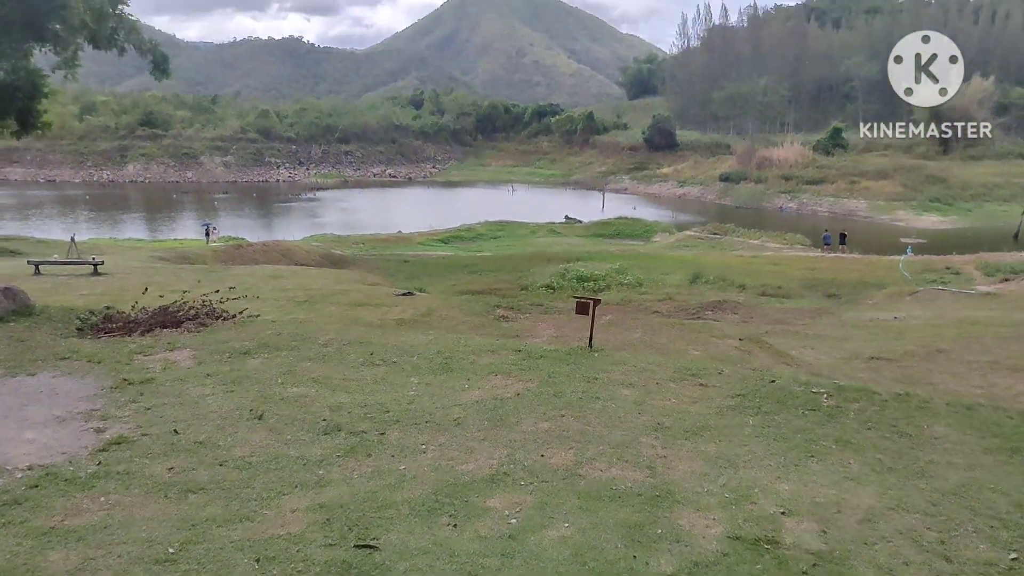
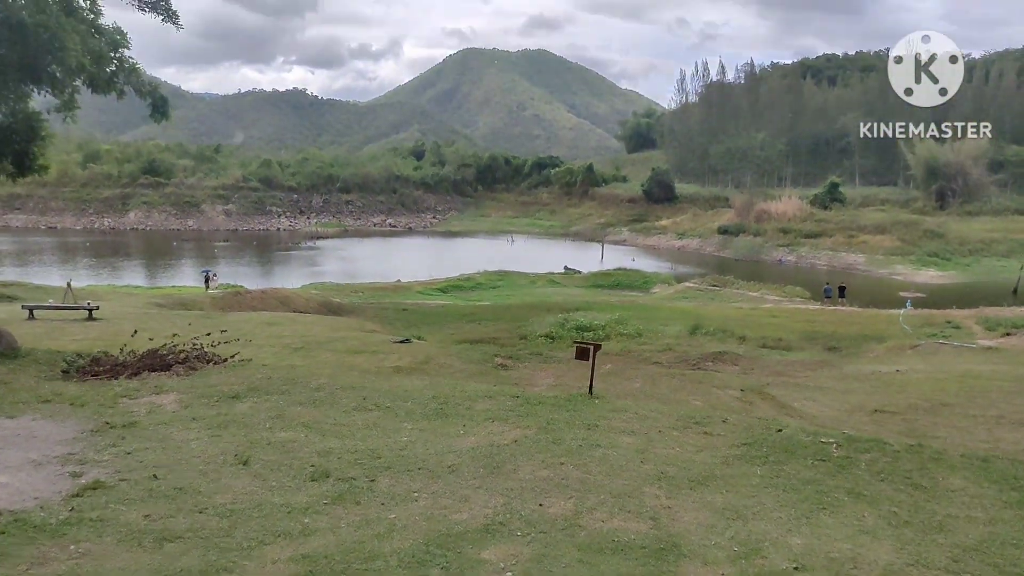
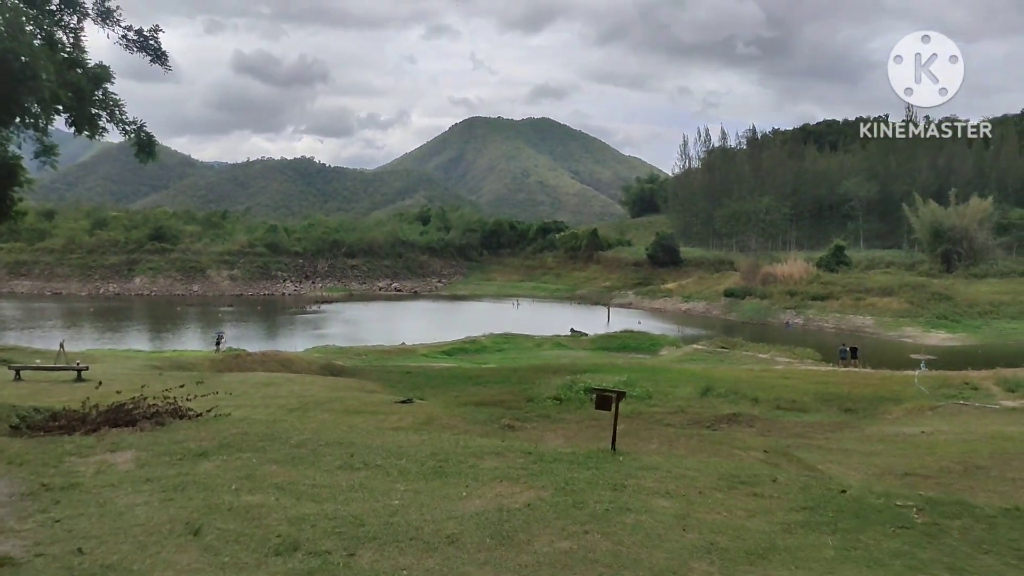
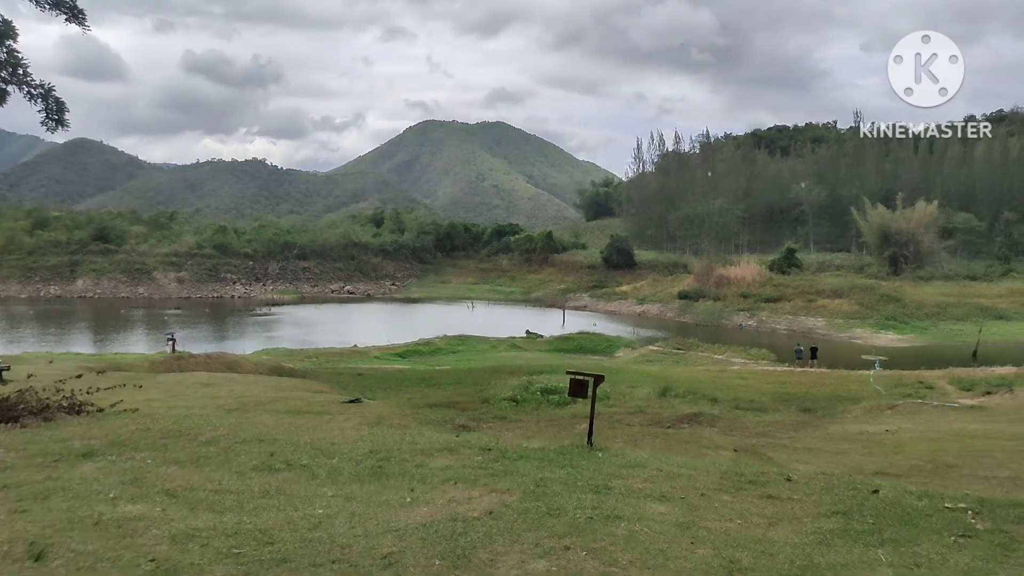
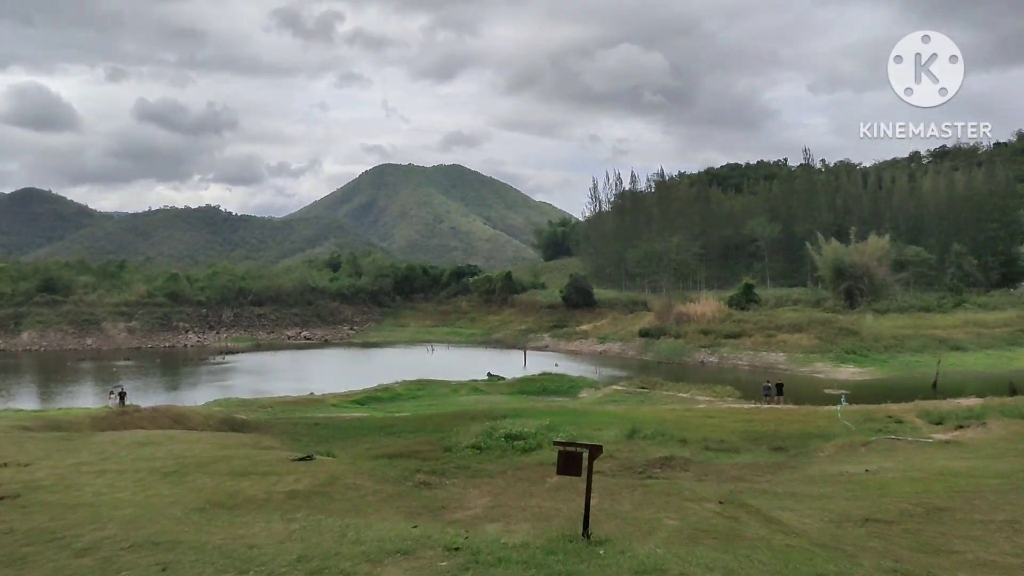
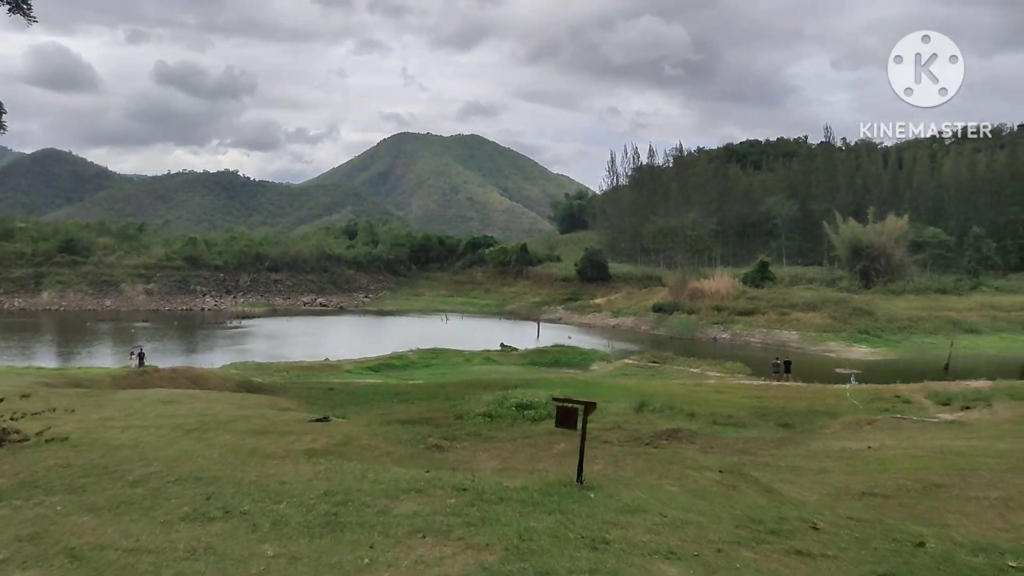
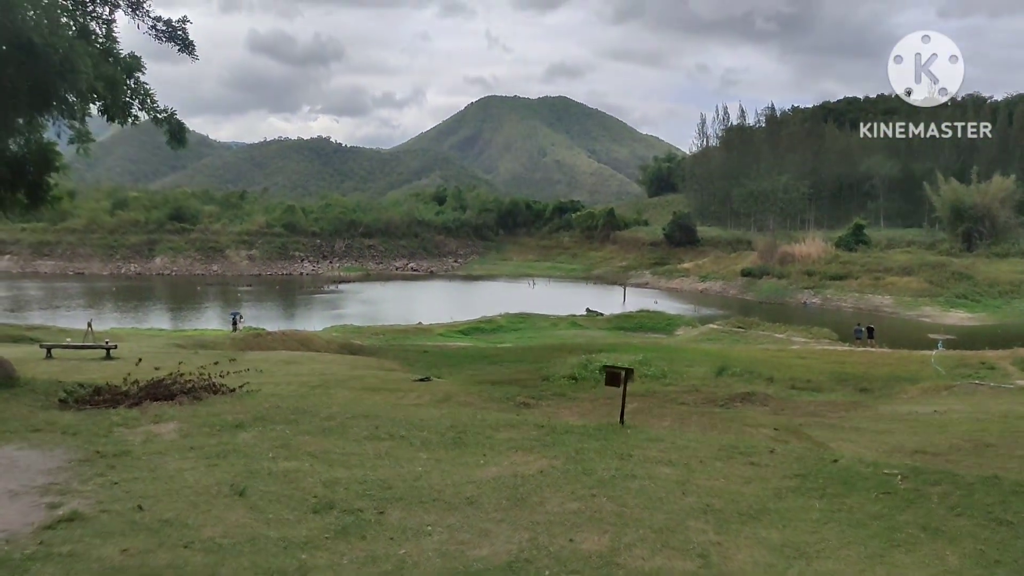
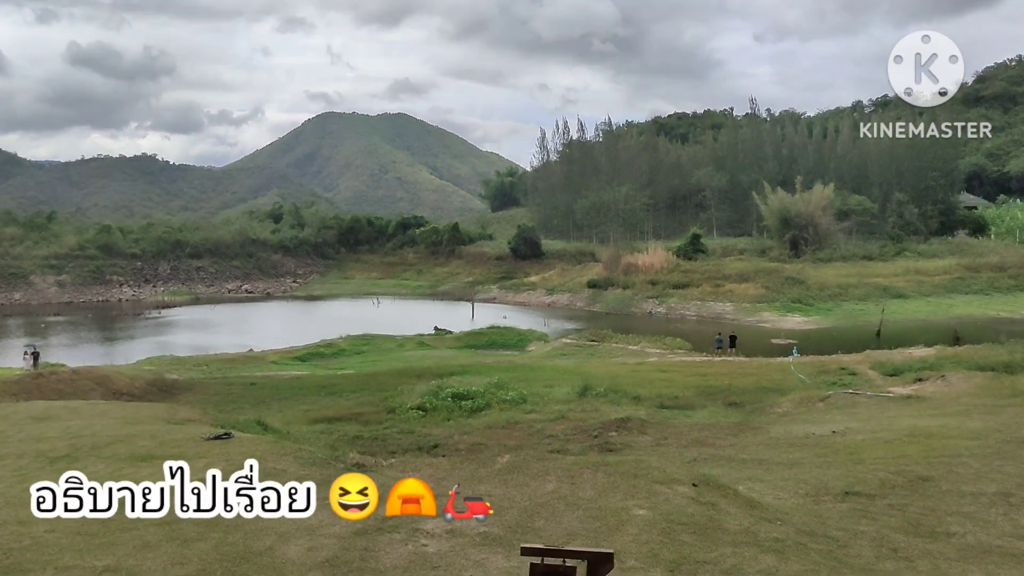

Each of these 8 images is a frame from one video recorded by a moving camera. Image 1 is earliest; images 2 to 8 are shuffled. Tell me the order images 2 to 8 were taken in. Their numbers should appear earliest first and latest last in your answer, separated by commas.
2, 7, 3, 4, 6, 5, 8
